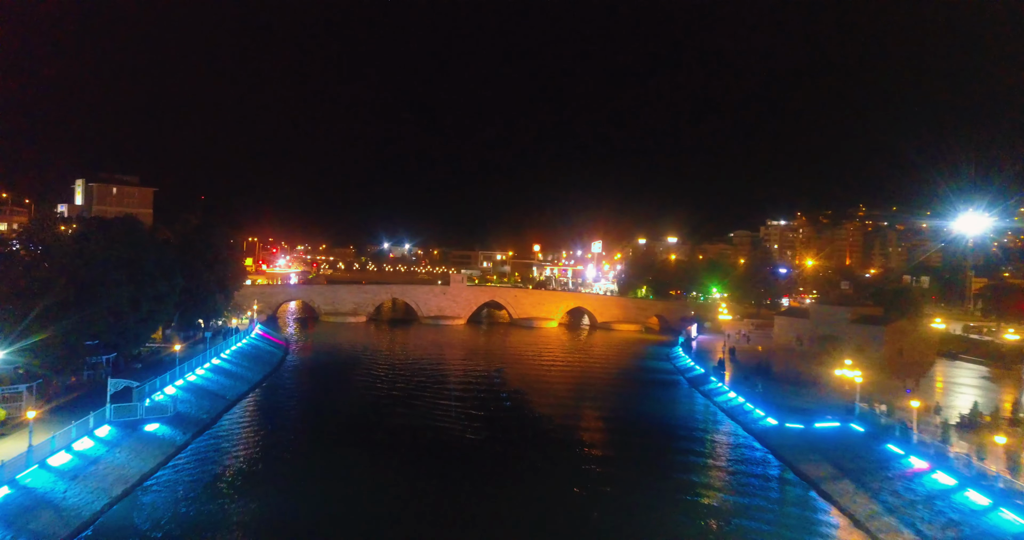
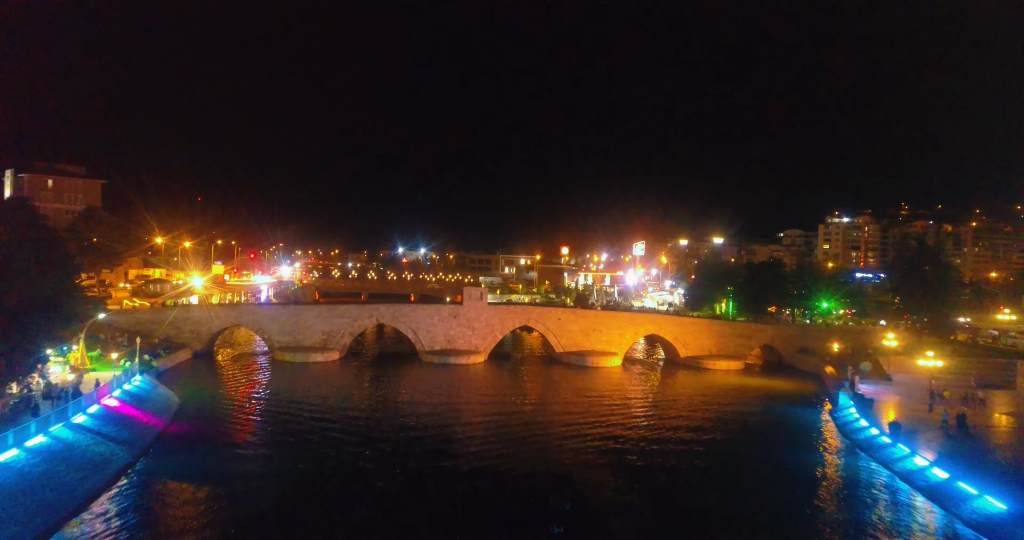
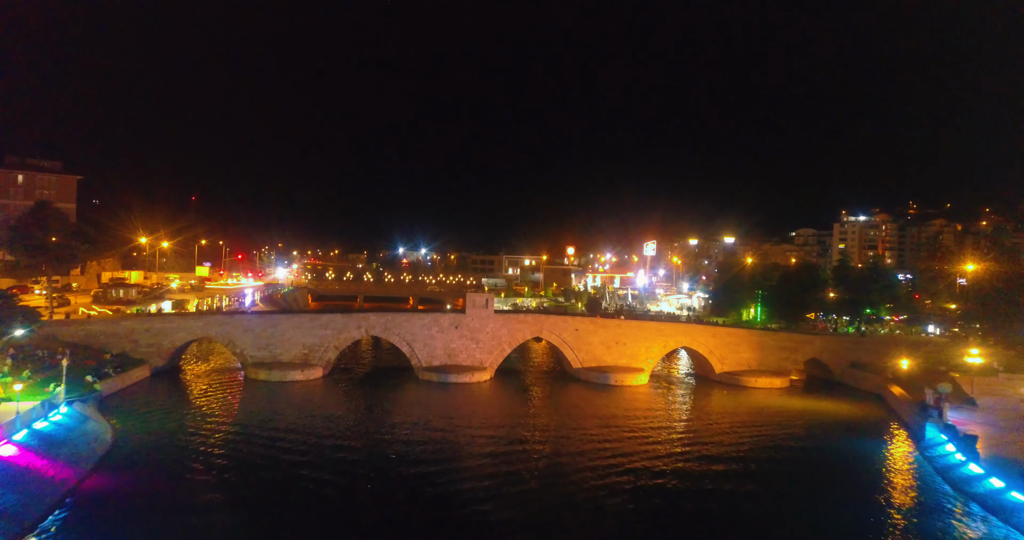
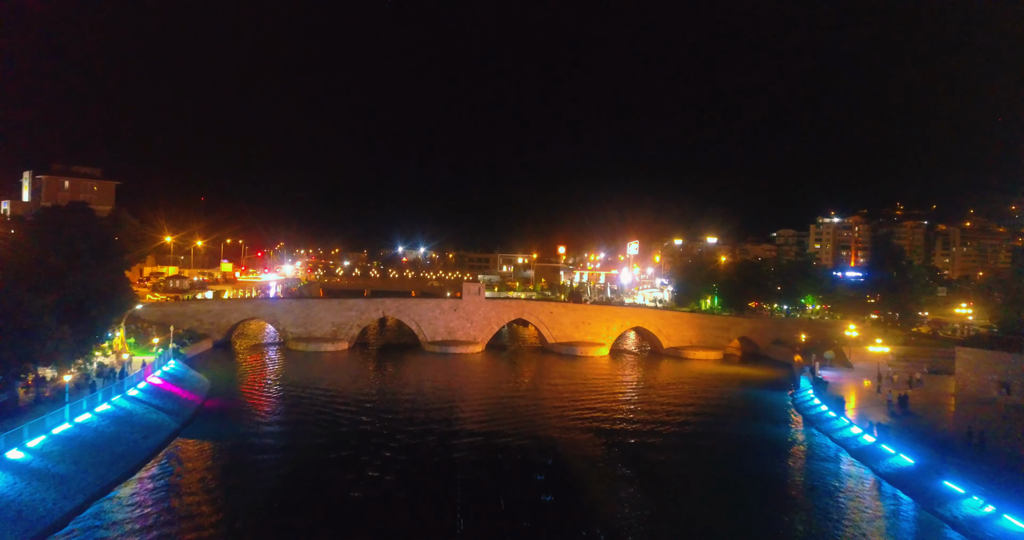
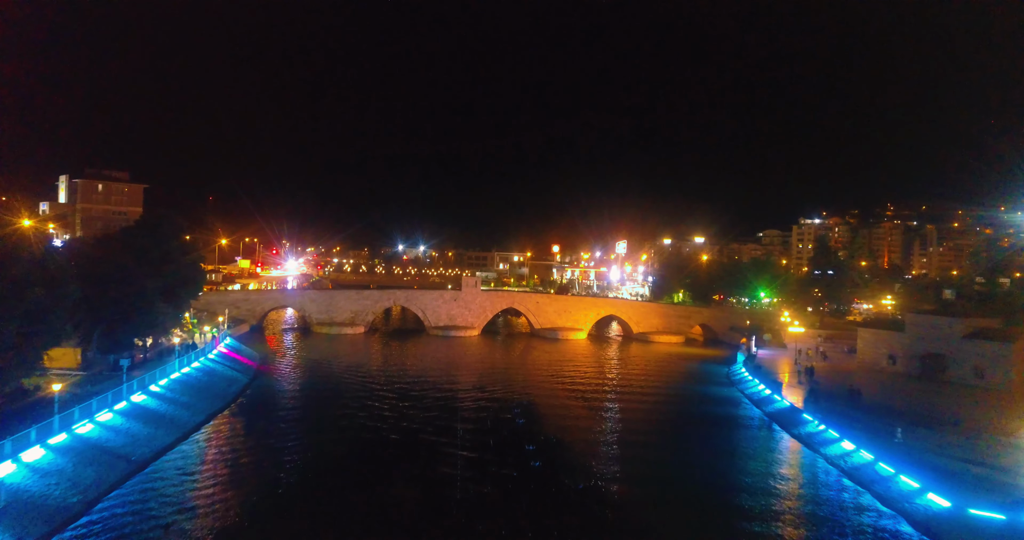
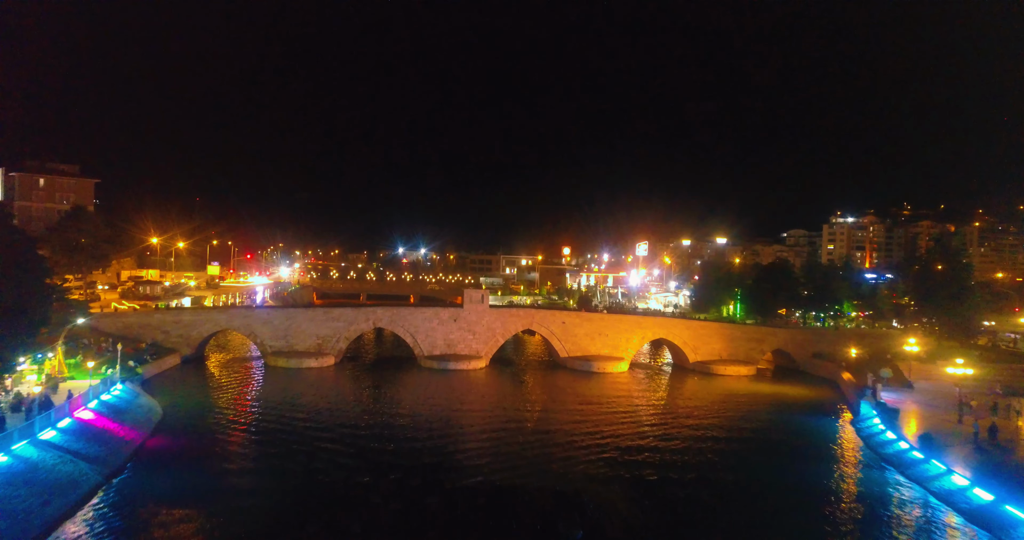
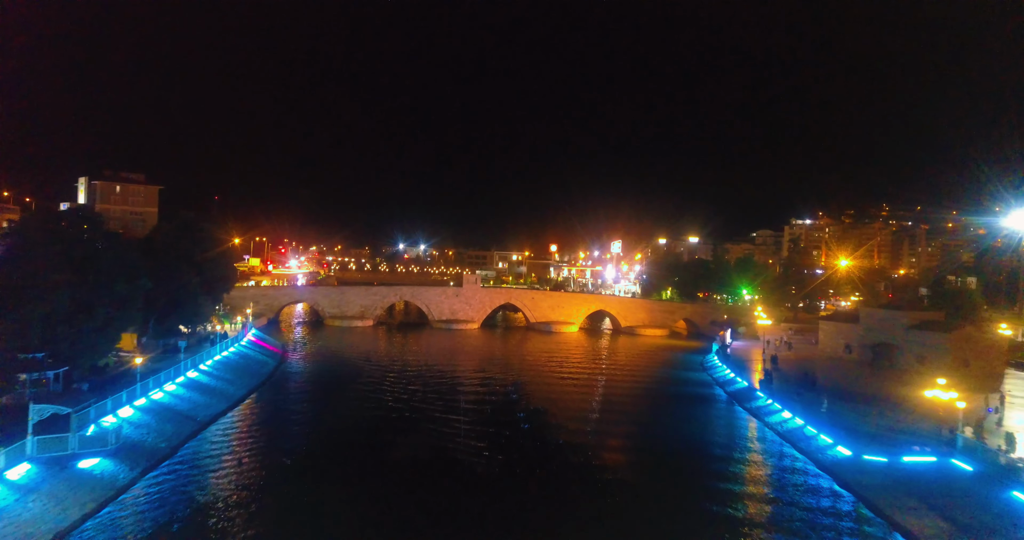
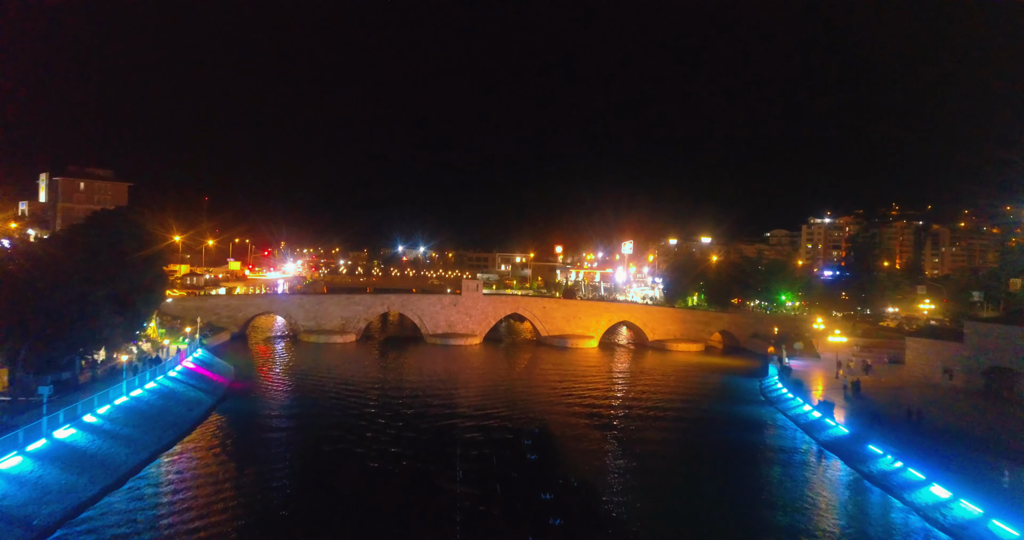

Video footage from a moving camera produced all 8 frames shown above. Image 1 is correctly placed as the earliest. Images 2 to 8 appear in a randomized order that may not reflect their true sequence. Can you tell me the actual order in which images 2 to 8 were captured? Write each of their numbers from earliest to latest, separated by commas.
7, 5, 8, 4, 2, 6, 3
